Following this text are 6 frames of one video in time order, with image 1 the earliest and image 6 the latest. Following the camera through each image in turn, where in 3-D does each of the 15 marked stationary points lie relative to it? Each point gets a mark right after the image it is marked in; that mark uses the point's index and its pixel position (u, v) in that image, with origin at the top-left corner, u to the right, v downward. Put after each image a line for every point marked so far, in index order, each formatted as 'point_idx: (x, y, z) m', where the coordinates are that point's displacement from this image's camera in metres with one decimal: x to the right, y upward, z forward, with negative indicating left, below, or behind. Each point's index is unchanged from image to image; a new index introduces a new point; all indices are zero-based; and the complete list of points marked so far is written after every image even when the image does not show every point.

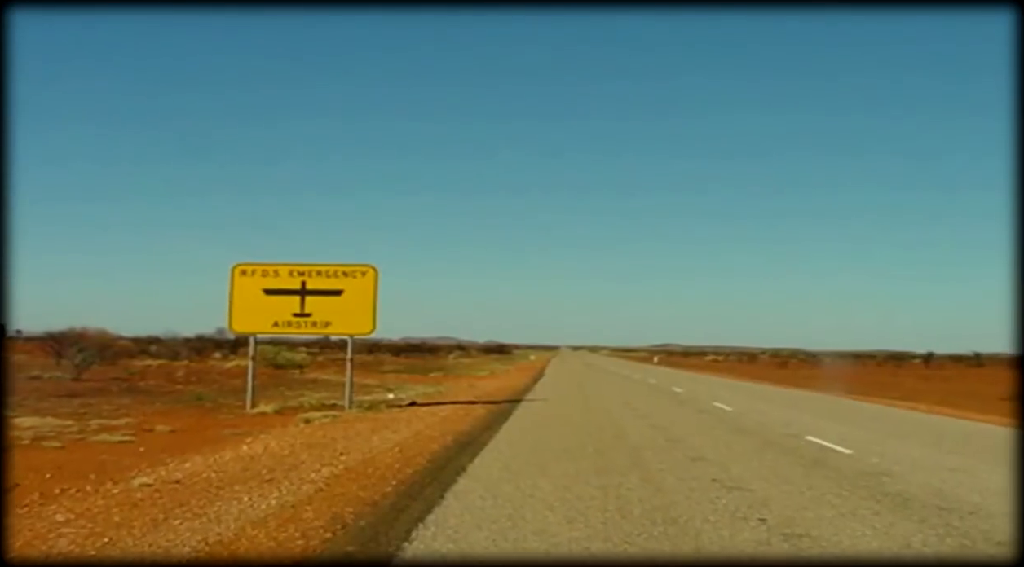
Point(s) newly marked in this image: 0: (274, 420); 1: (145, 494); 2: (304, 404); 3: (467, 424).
0: (-2.8, -1.6, +13.8) m
1: (-3.8, -2.2, +12.3) m
2: (-2.7, -1.5, +14.7) m
3: (-0.5, -1.7, +14.0) m
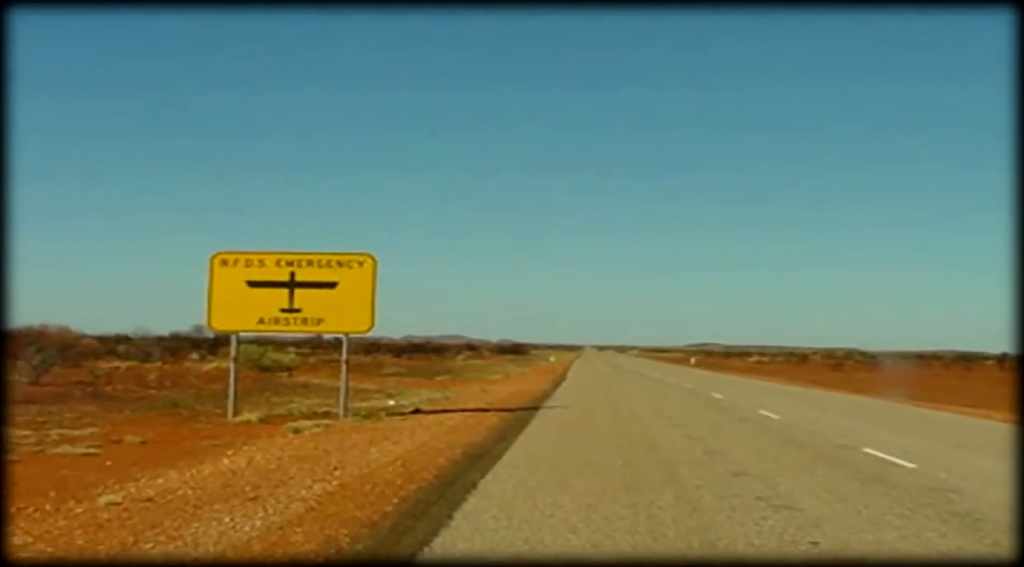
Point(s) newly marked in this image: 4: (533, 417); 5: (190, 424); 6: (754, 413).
0: (-2.6, -1.5, +12.3) m
1: (-3.6, -2.1, +10.7) m
2: (-2.5, -1.4, +13.1) m
3: (-0.4, -1.6, +12.4) m
4: (+0.2, -1.5, +13.0) m
5: (-3.5, -1.5, +12.6) m
6: (+2.7, -1.5, +13.1) m
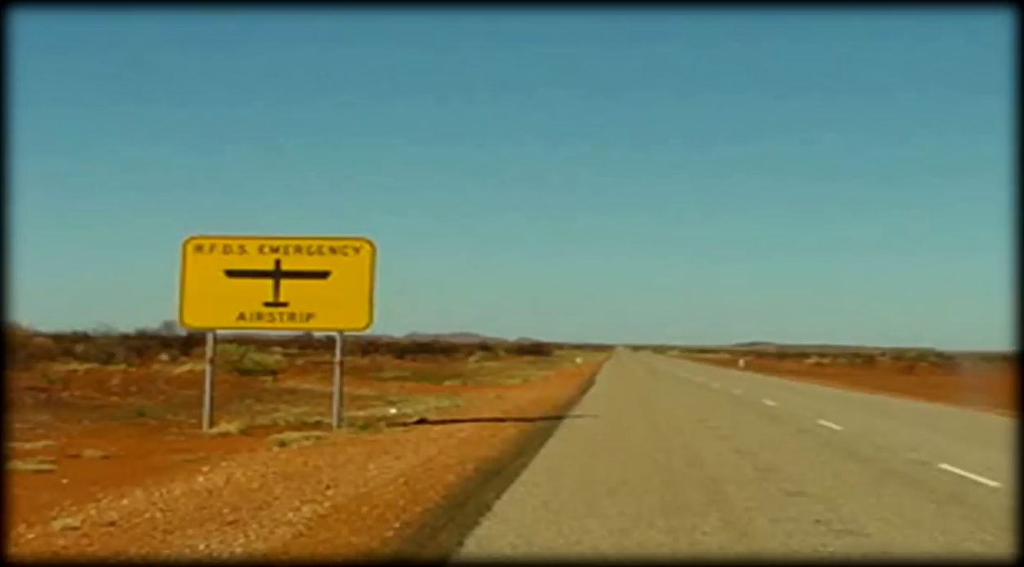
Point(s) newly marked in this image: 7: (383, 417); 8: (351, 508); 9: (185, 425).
0: (-2.5, -1.5, +10.6) m
1: (-3.4, -2.0, +9.1) m
2: (-2.3, -1.4, +11.5) m
3: (-0.2, -1.5, +10.8) m
4: (+0.4, -1.4, +11.4) m
5: (-3.3, -1.4, +11.0) m
6: (+2.9, -1.4, +11.4) m
7: (-1.3, -1.4, +12.2) m
8: (-1.3, -1.8, +9.5) m
9: (-3.2, -1.4, +11.5) m
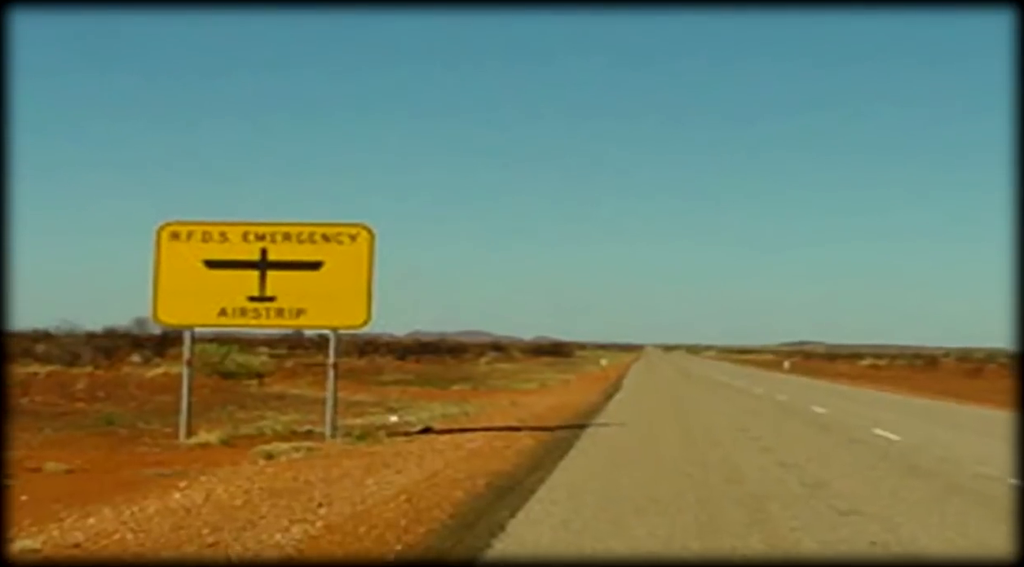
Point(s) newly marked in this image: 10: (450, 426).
0: (-2.3, -1.4, +9.5) m
1: (-3.3, -1.9, +8.0) m
2: (-2.2, -1.3, +10.4) m
3: (-0.1, -1.4, +9.6) m
4: (+0.6, -1.3, +10.2) m
5: (-3.2, -1.4, +9.8) m
6: (+3.1, -1.3, +10.2) m
7: (-1.2, -1.3, +11.0) m
8: (-1.2, -1.8, +8.4) m
9: (-3.1, -1.3, +10.3) m
10: (-0.6, -1.4, +11.3) m
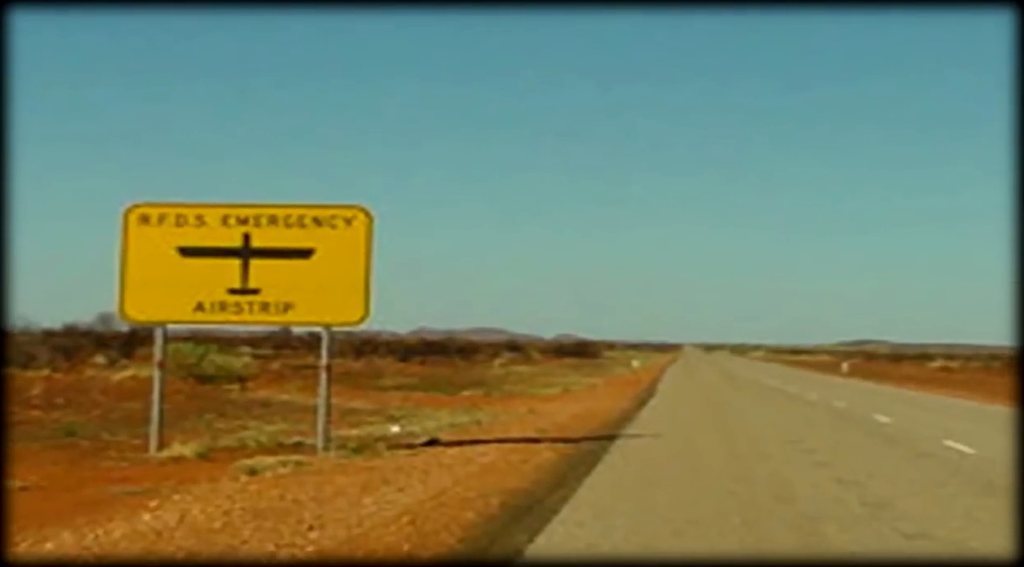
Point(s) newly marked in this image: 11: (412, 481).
0: (-2.2, -1.3, +8.4) m
1: (-3.2, -1.9, +6.9) m
2: (-2.0, -1.2, +9.2) m
3: (+0.1, -1.4, +8.5) m
4: (+0.7, -1.3, +9.1) m
5: (-3.0, -1.3, +8.7) m
6: (+3.2, -1.3, +9.0) m
7: (-1.1, -1.3, +9.9) m
8: (-1.1, -1.7, +7.2) m
9: (-2.9, -1.3, +9.2) m
10: (-0.4, -1.3, +10.1) m
11: (-0.7, -1.4, +8.4) m
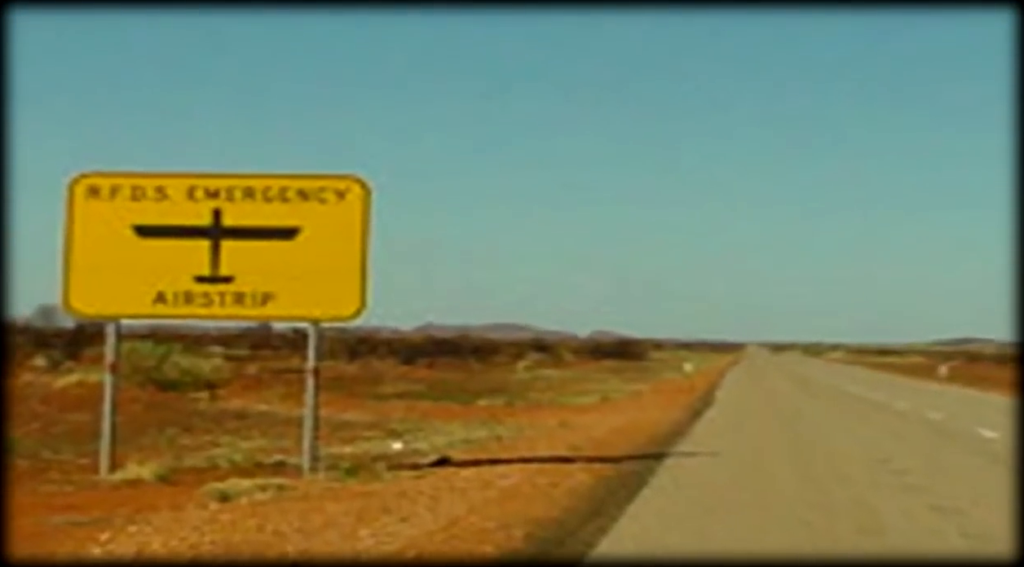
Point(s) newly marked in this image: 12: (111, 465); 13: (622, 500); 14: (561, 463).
0: (-2.0, -1.3, +7.0) m
1: (-3.1, -1.8, +5.5) m
2: (-1.9, -1.2, +7.8) m
3: (+0.2, -1.3, +7.1) m
4: (+0.9, -1.2, +7.7) m
5: (-2.9, -1.2, +7.3) m
6: (+3.4, -1.2, +7.6) m
7: (-0.9, -1.2, +8.5) m
8: (-0.9, -1.6, +5.8) m
9: (-2.8, -1.2, +7.8) m
10: (-0.3, -1.2, +8.7) m
11: (-0.5, -1.3, +7.0) m
12: (-2.4, -1.1, +7.3) m
13: (+0.7, -1.3, +7.1) m
14: (+0.3, -1.2, +8.2) m
